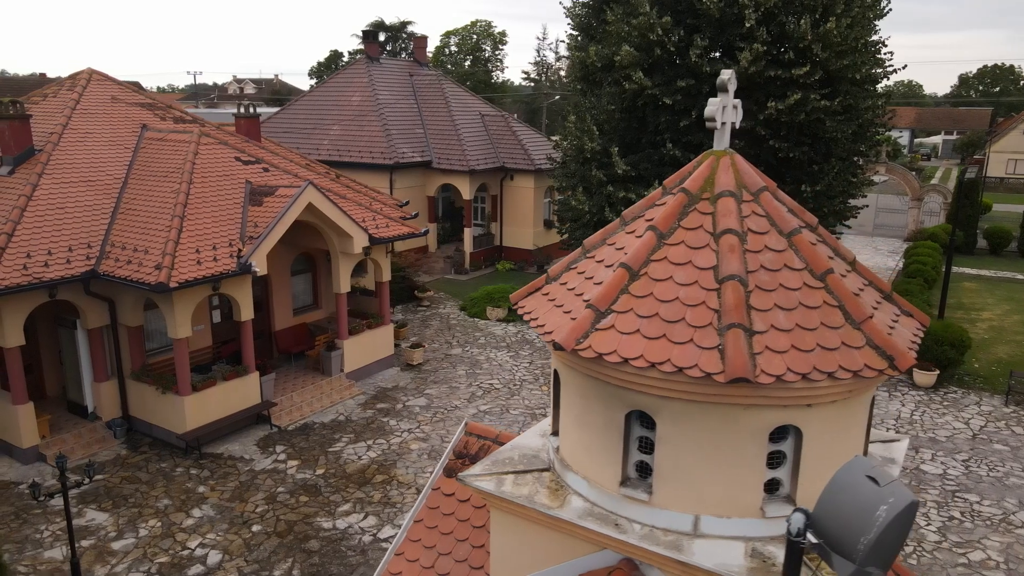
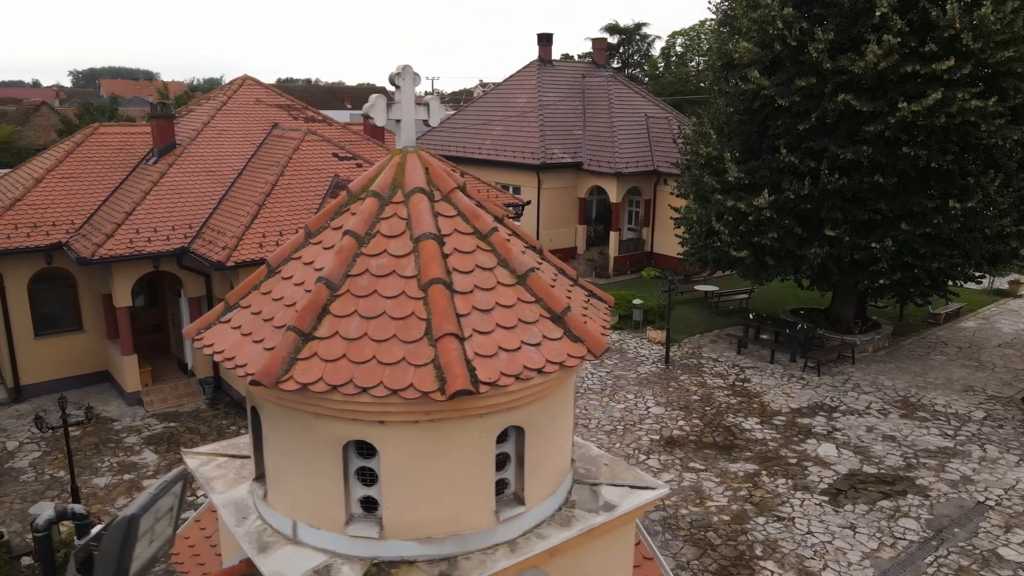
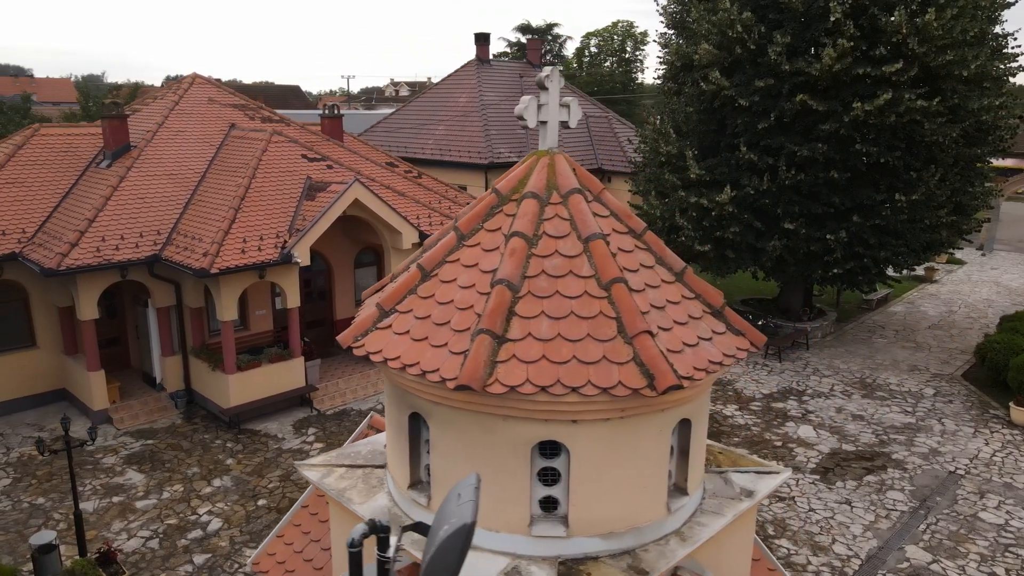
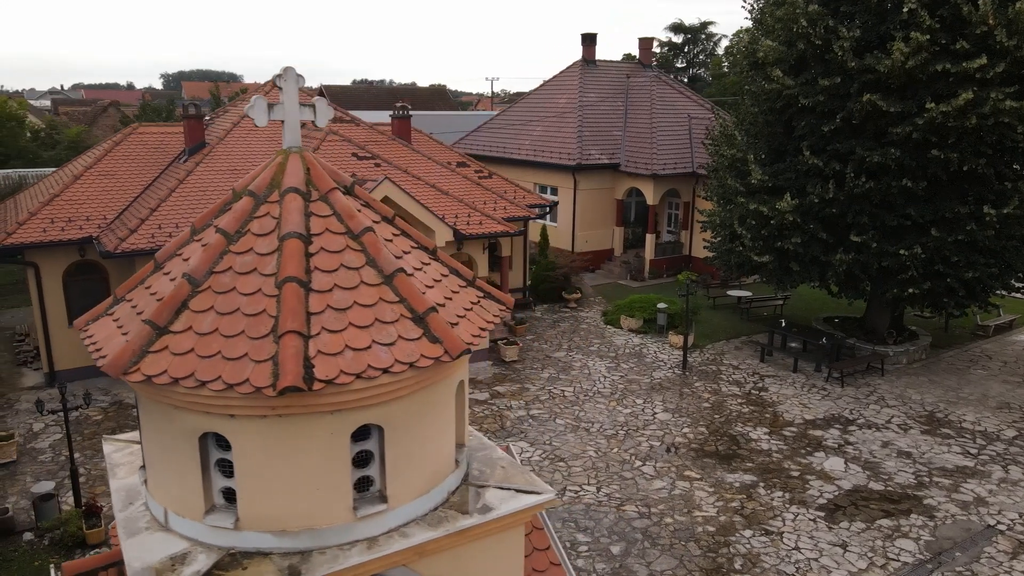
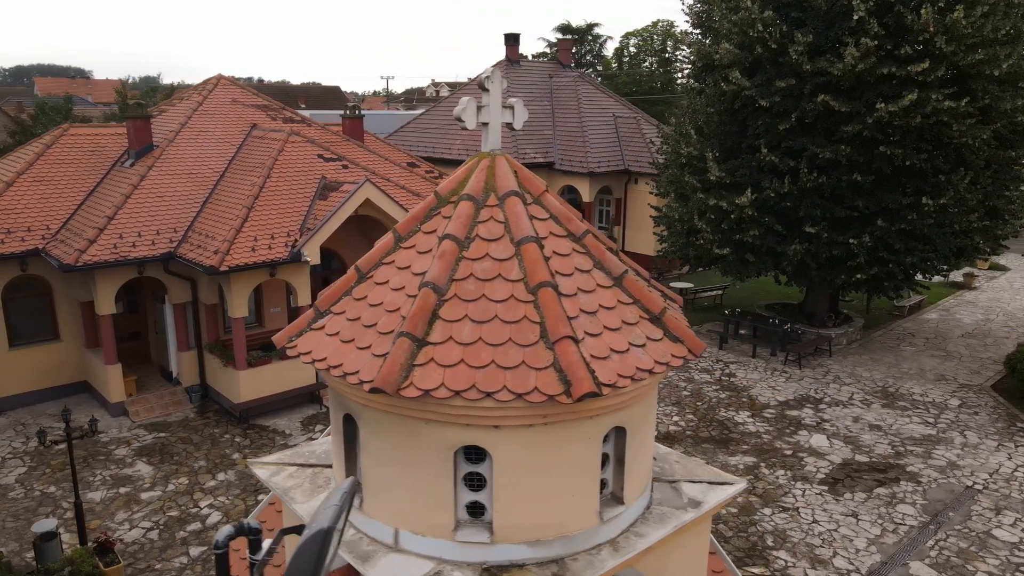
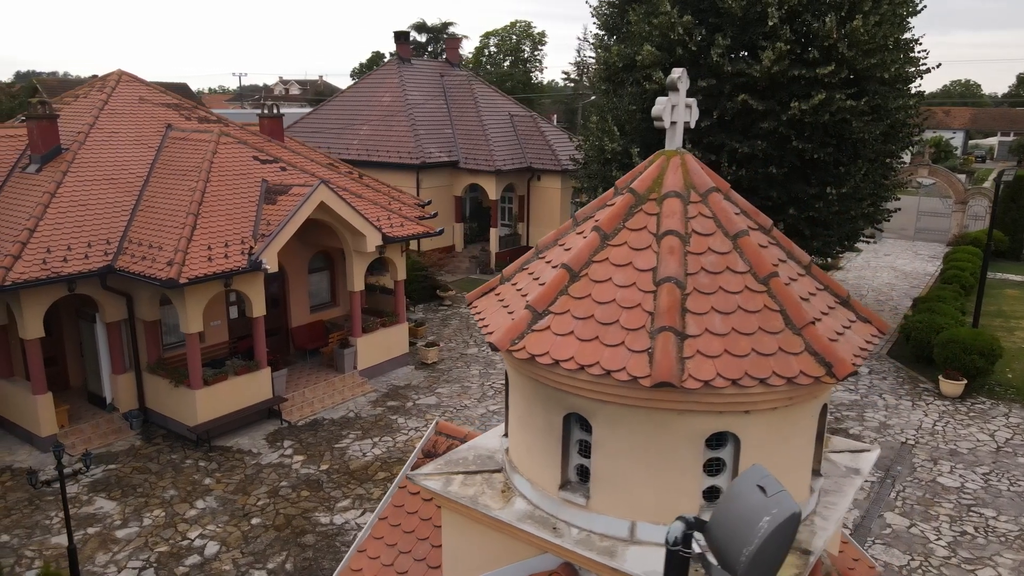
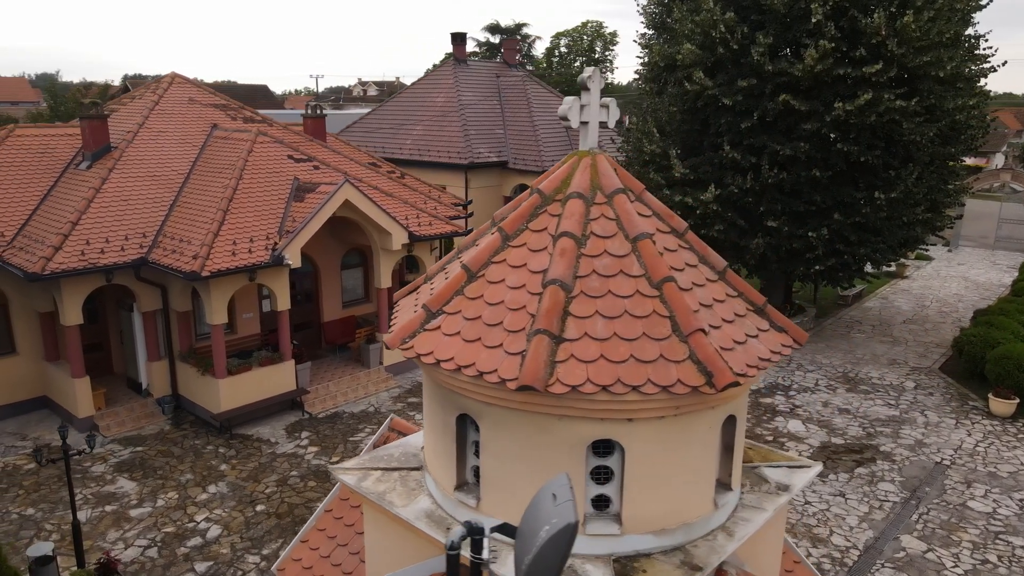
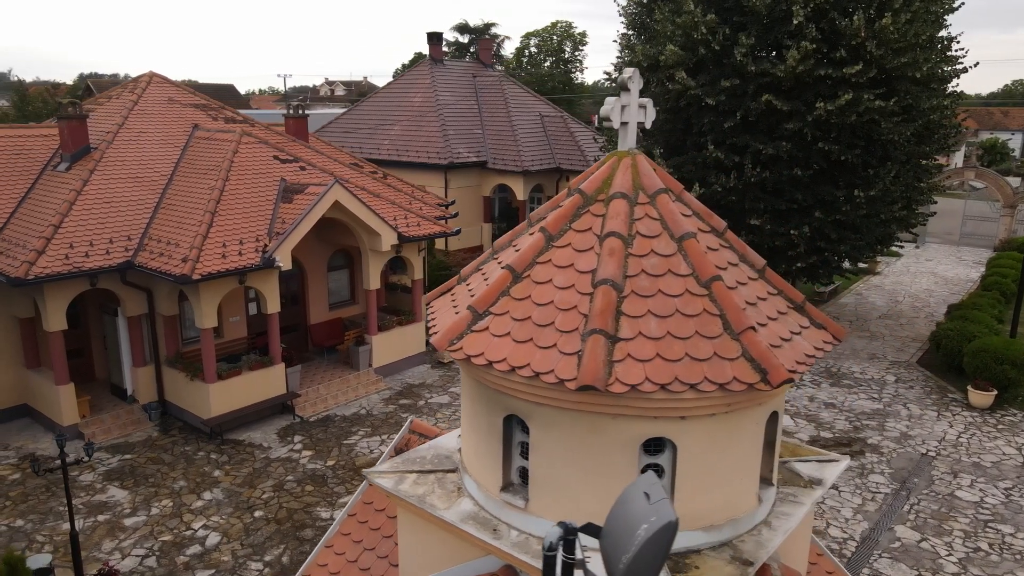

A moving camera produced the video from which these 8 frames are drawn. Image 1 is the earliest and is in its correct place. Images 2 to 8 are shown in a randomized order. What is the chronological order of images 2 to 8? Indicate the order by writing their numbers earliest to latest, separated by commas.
6, 8, 7, 3, 5, 2, 4
